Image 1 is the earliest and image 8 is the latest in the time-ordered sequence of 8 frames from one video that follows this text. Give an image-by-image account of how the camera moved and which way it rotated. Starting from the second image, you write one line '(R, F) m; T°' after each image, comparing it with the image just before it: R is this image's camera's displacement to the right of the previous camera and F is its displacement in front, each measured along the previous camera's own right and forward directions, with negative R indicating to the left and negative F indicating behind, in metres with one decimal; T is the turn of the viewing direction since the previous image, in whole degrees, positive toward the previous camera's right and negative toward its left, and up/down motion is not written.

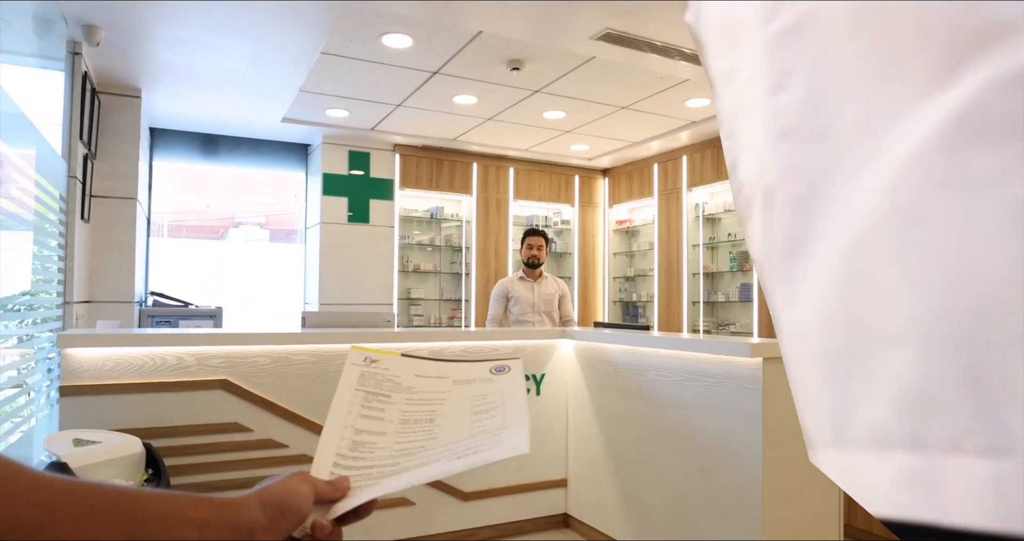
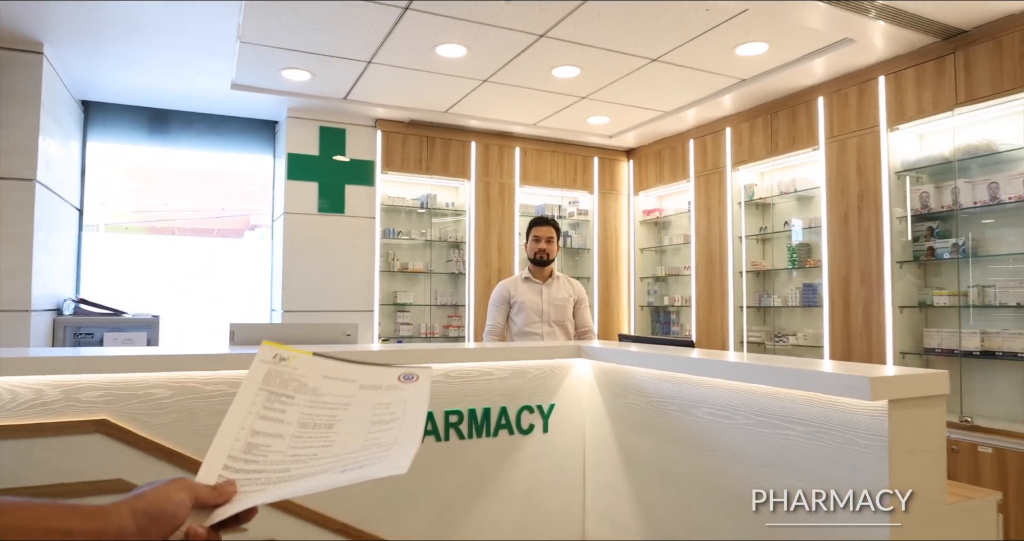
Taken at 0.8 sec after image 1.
(+0.1, +1.1) m; -2°
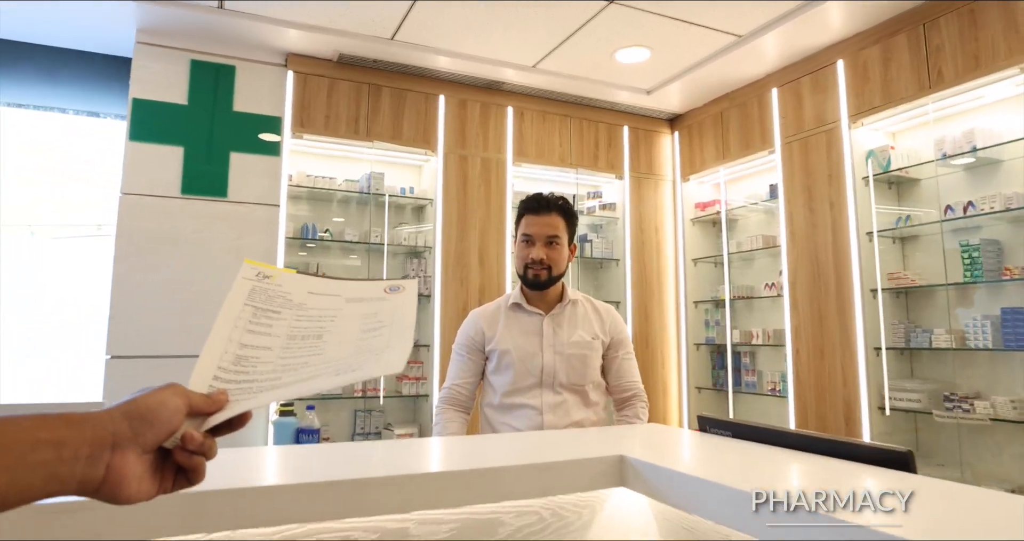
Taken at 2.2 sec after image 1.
(+0.1, +1.9) m; -1°
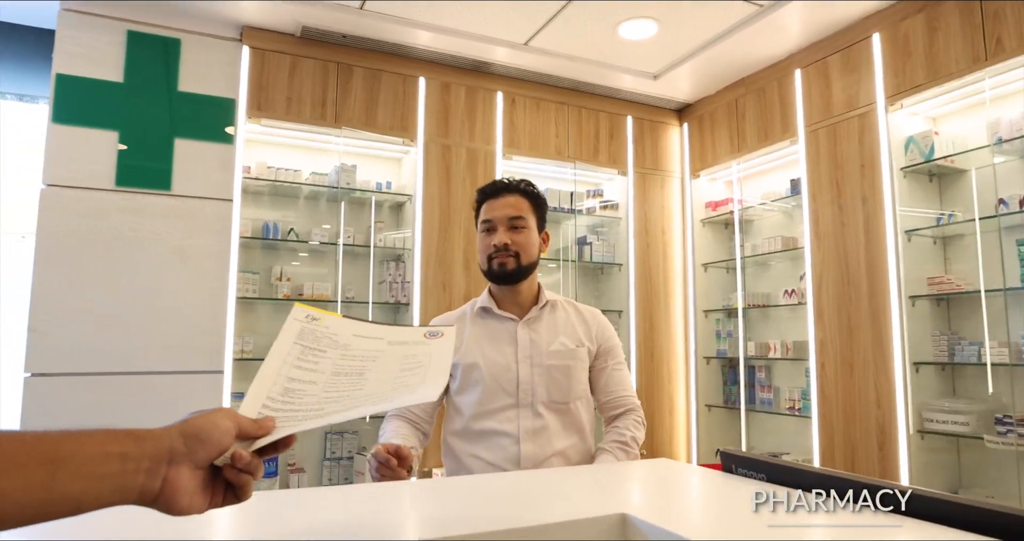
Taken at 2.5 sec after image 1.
(0.0, +0.4) m; 0°
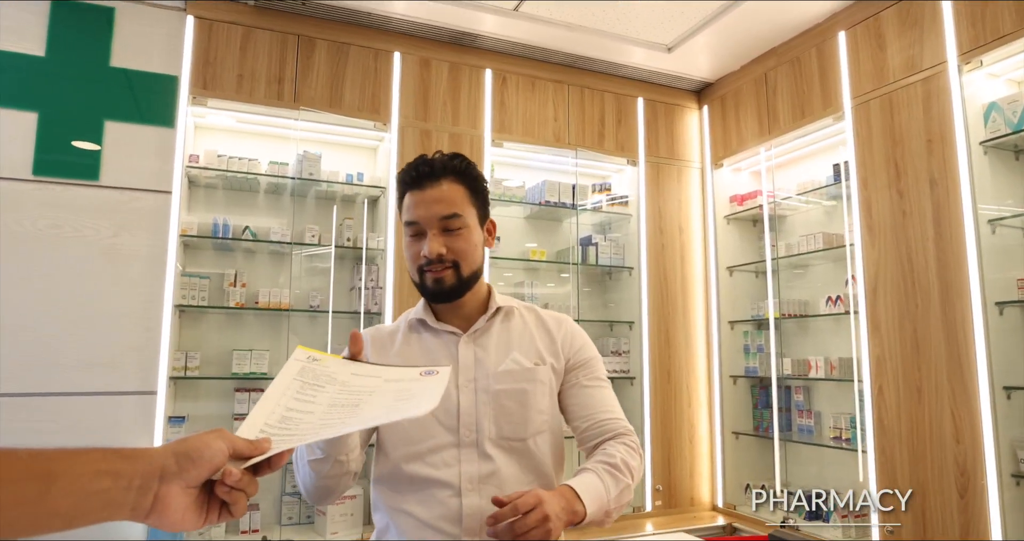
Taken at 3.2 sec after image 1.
(+0.1, +0.5) m; -2°
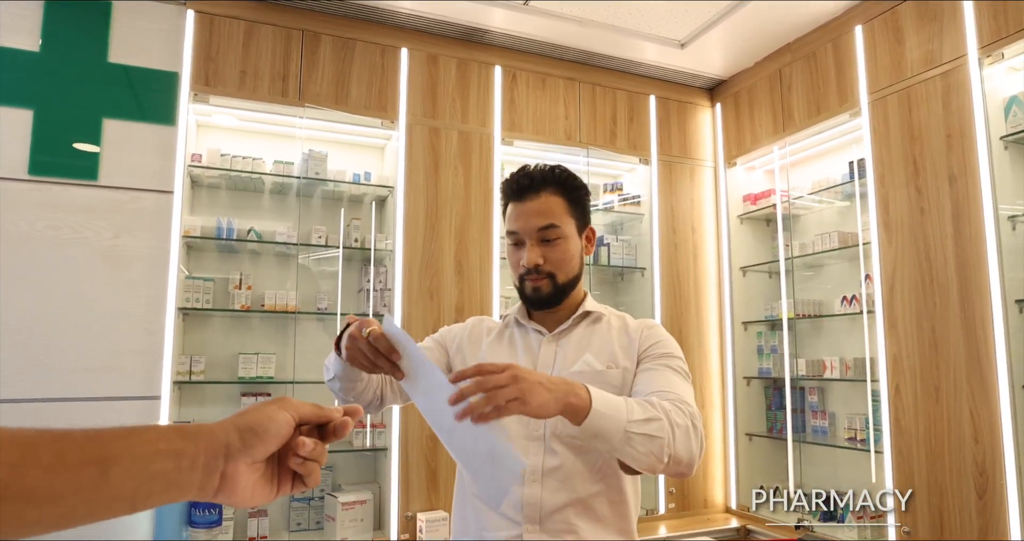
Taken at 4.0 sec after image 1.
(-0.1, +0.1) m; +1°
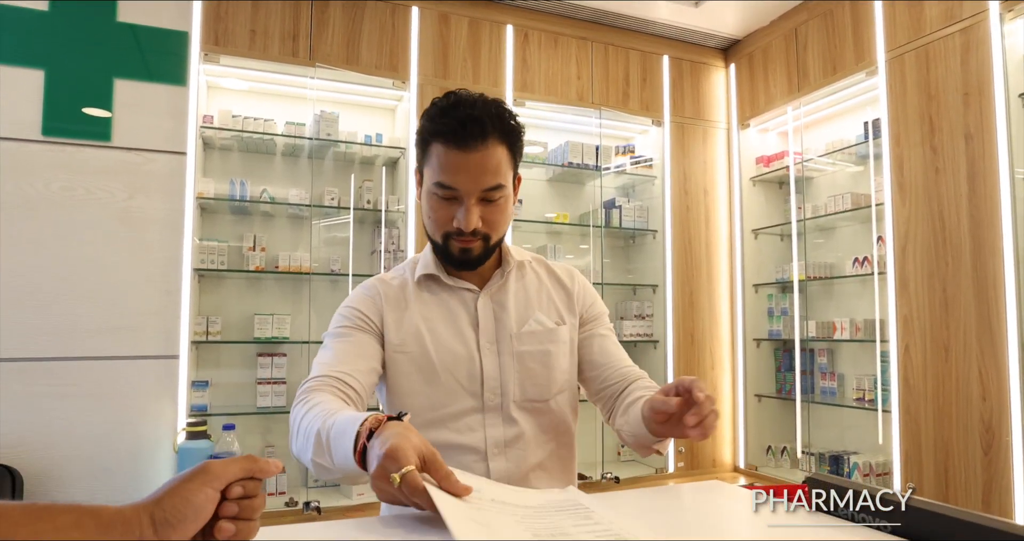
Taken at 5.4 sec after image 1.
(0.0, 0.0) m; 0°
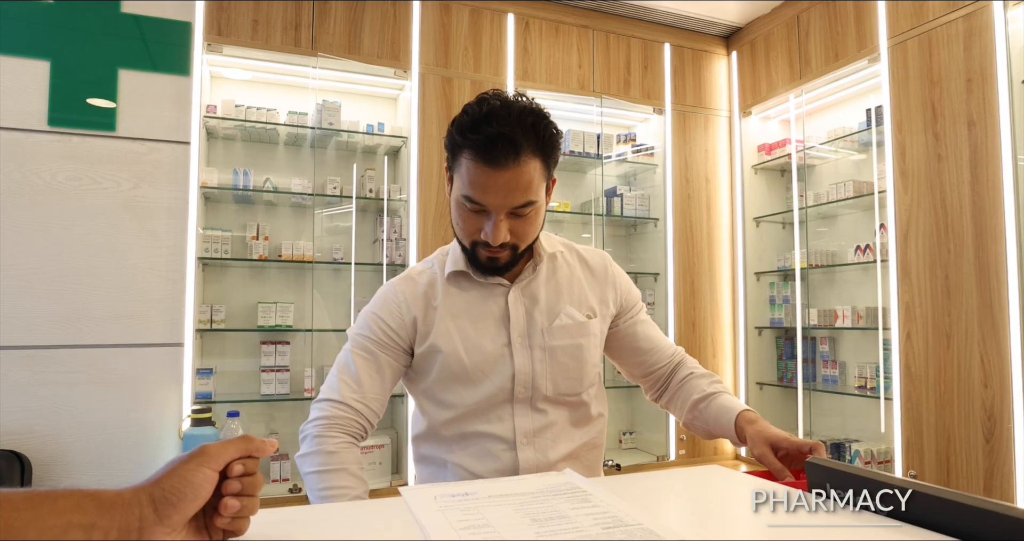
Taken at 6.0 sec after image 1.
(0.0, 0.0) m; -1°
